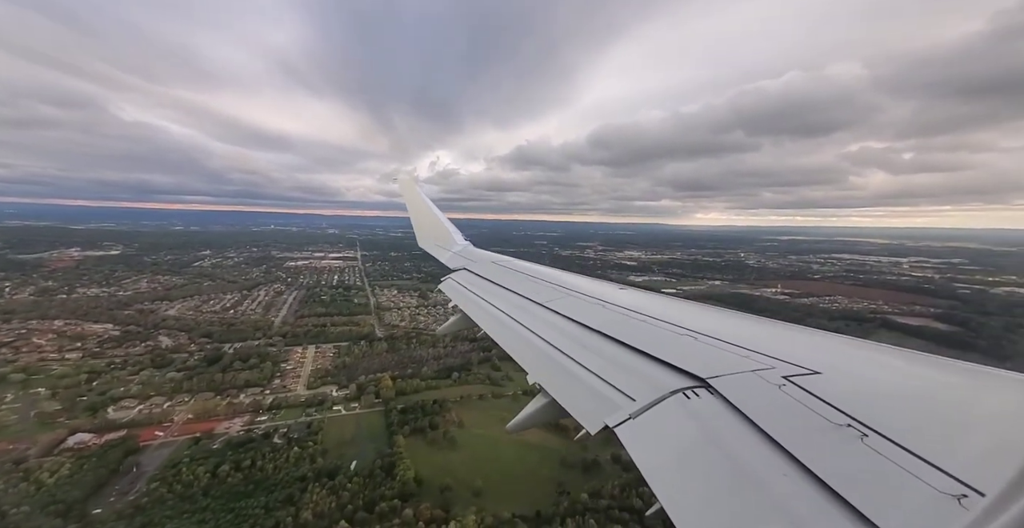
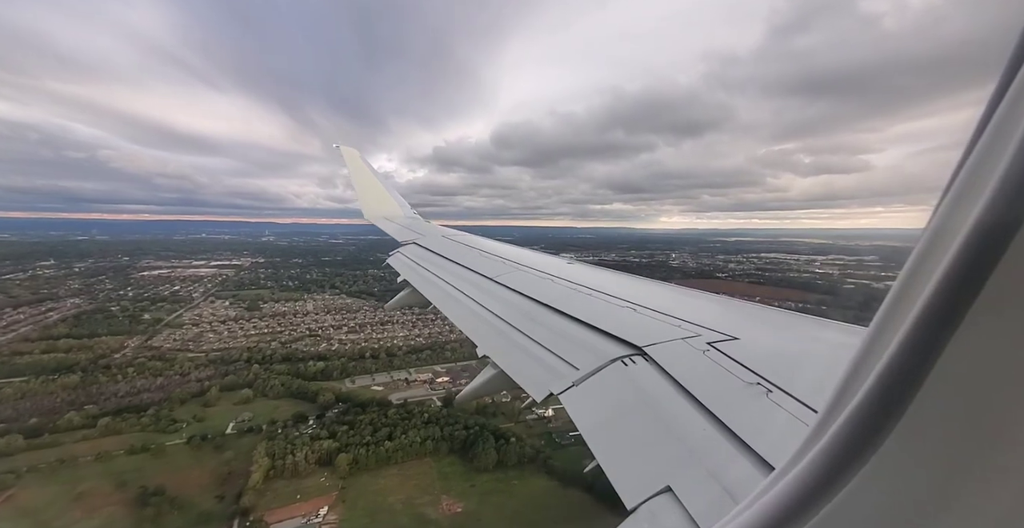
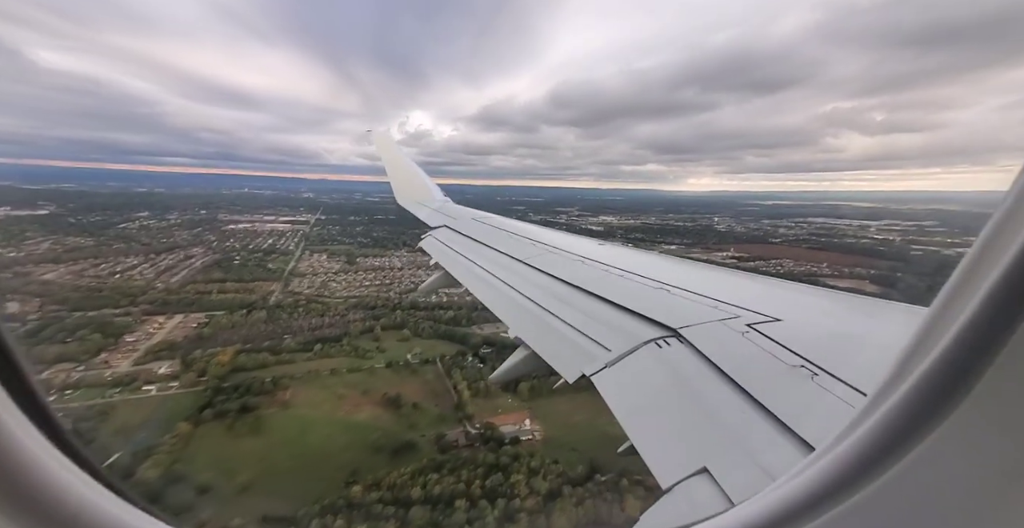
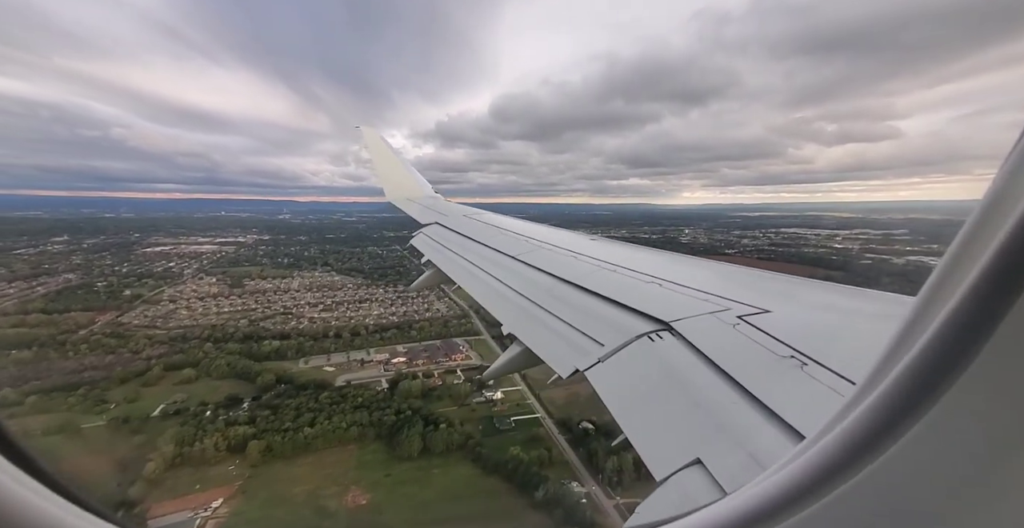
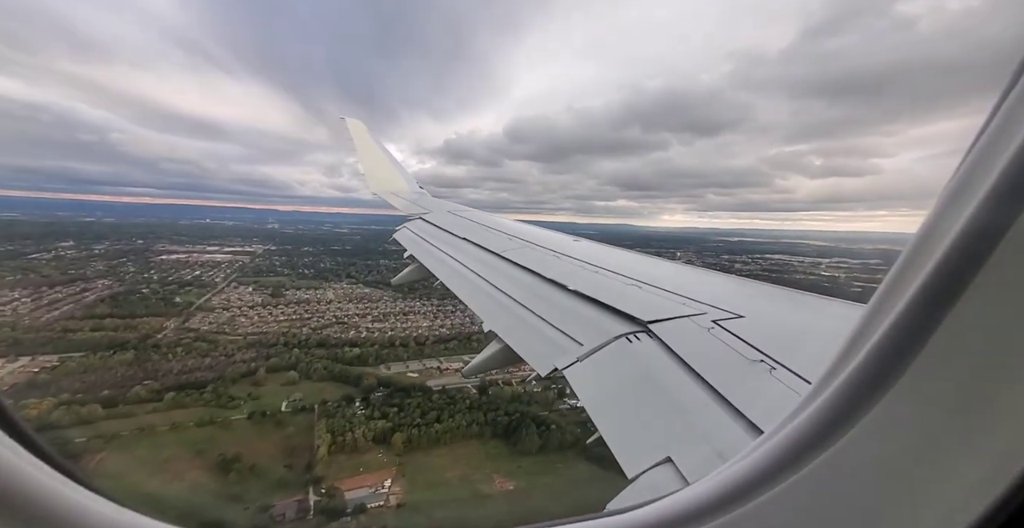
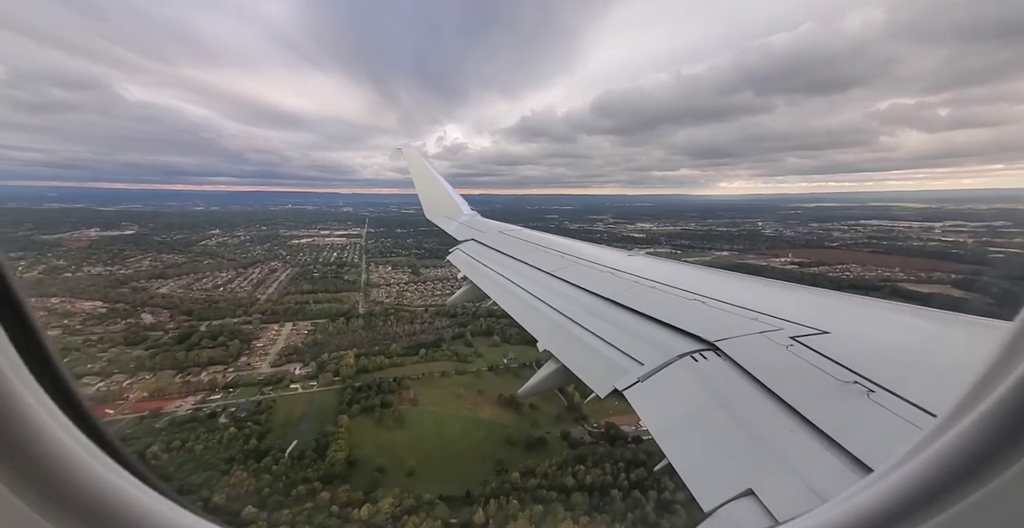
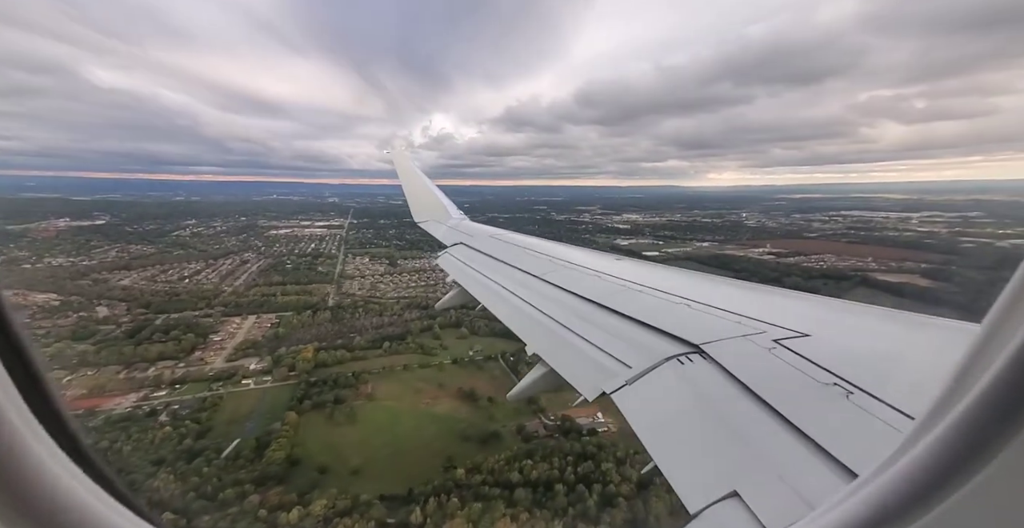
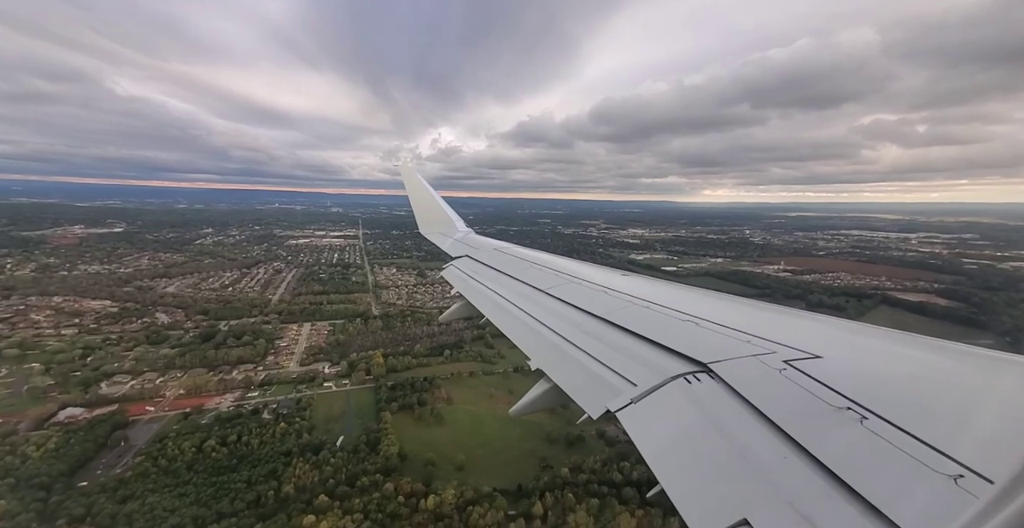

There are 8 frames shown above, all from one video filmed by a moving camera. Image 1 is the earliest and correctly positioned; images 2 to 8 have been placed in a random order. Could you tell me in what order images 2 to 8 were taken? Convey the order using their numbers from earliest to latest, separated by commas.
8, 6, 7, 3, 5, 2, 4
